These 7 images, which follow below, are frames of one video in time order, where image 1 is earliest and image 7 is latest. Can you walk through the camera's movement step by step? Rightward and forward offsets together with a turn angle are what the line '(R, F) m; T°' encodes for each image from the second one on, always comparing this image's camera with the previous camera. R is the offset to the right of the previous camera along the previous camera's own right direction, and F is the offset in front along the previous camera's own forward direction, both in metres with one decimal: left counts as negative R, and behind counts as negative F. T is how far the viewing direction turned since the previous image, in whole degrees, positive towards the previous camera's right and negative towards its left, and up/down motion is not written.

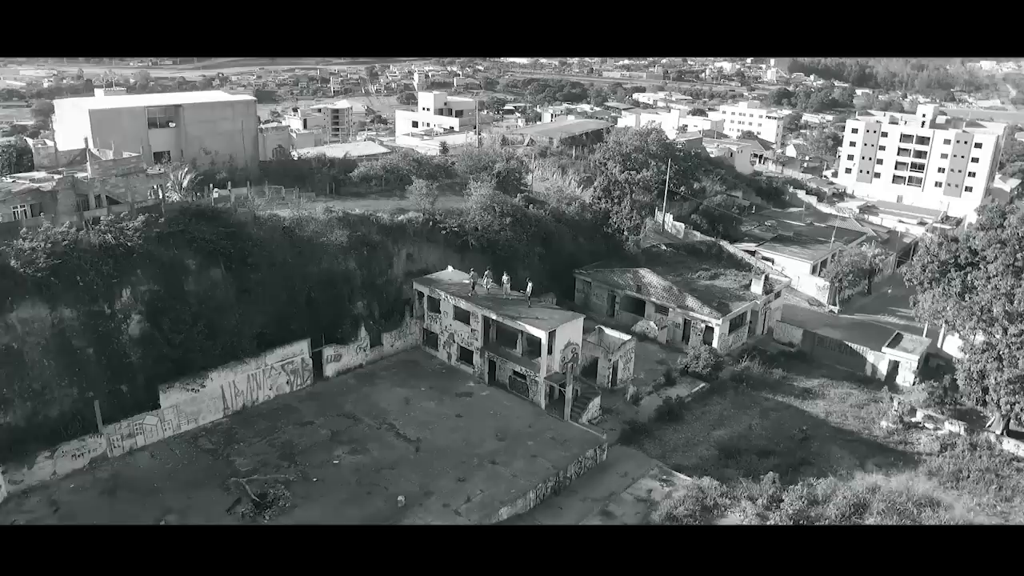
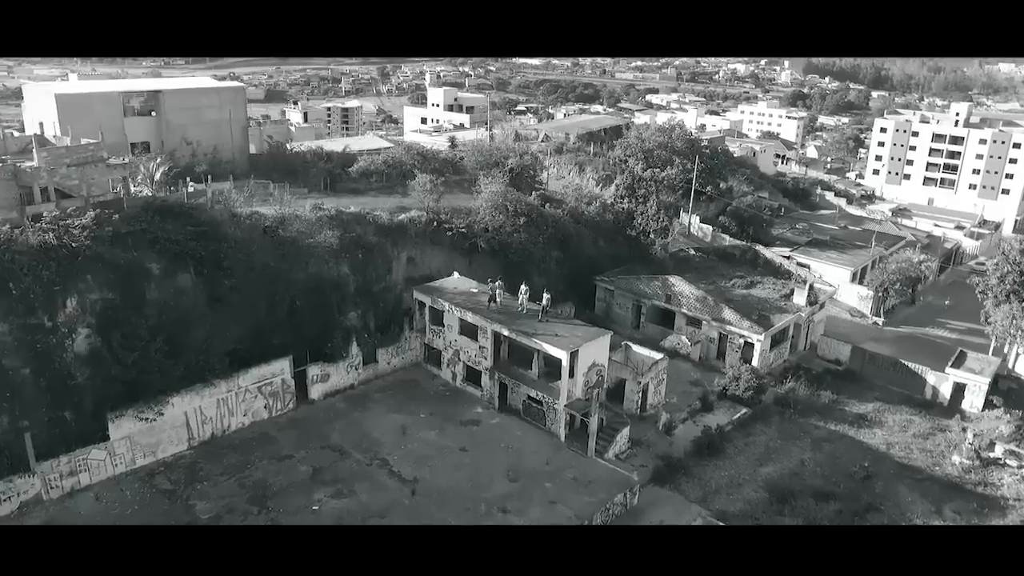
(-0.2, +4.5) m; -1°
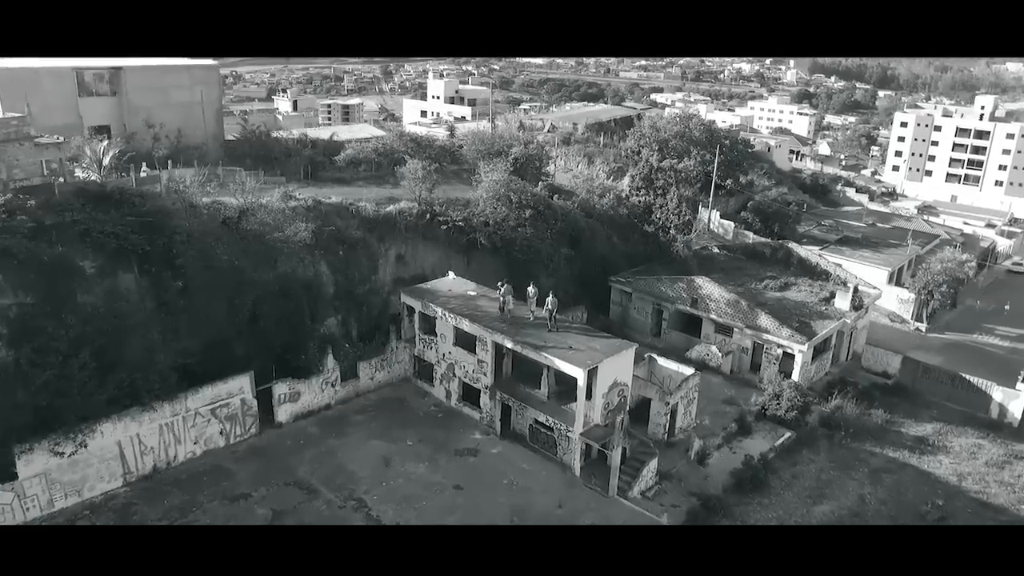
(0.0, +4.6) m; 0°
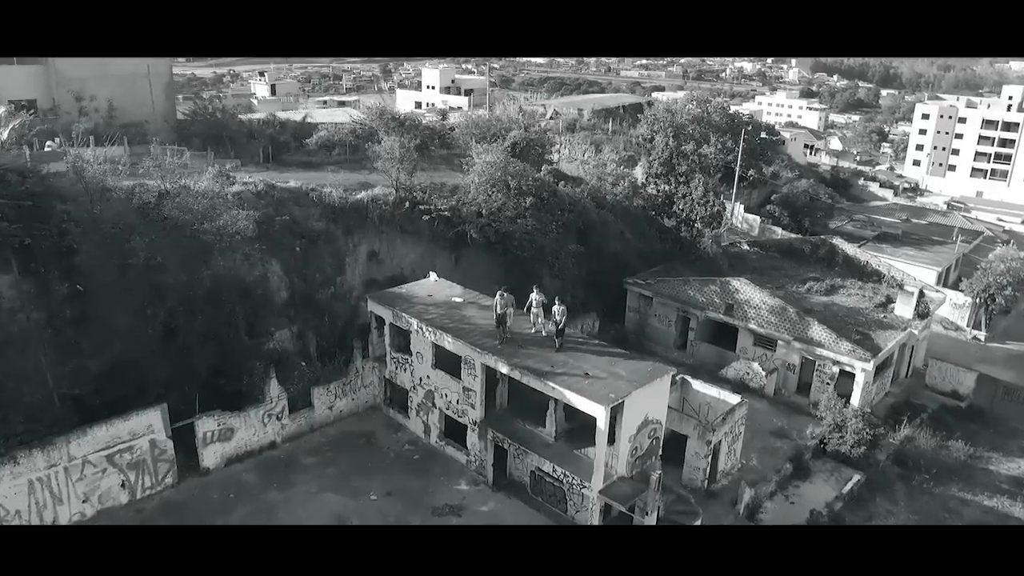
(+0.1, +5.6) m; 0°
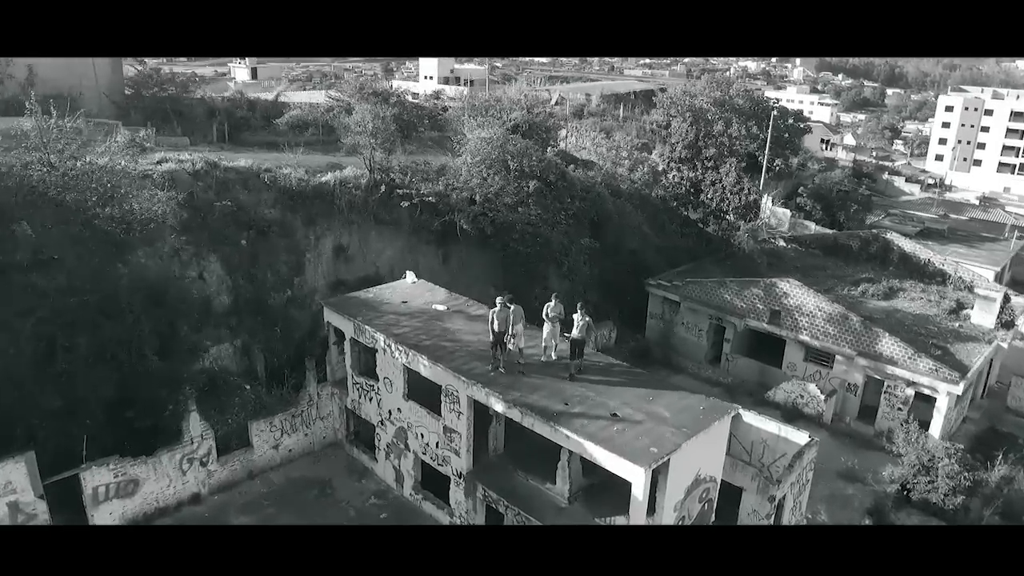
(+0.1, +4.8) m; 0°
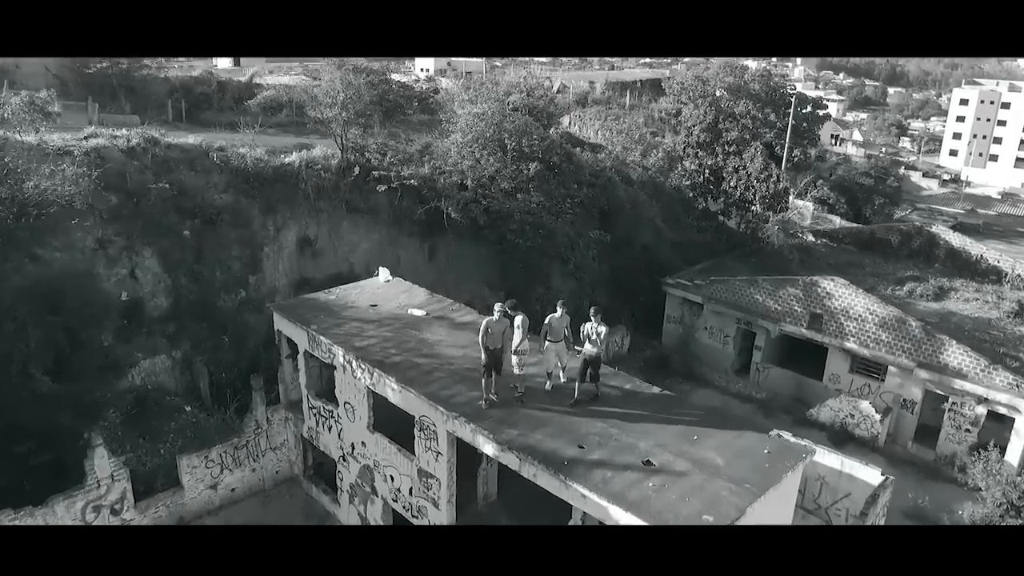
(+0.1, +3.2) m; 0°
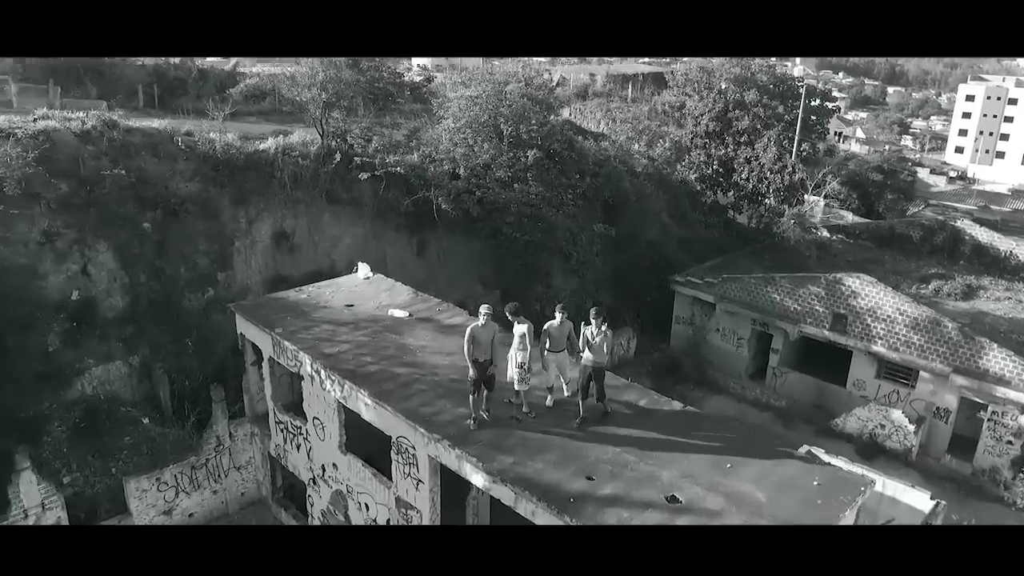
(0.0, +1.6) m; 0°
